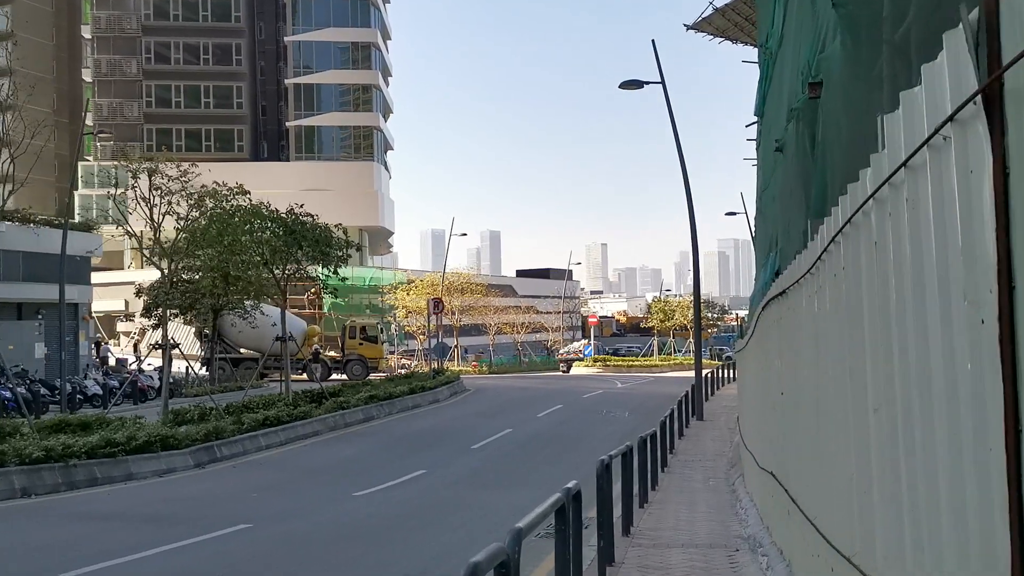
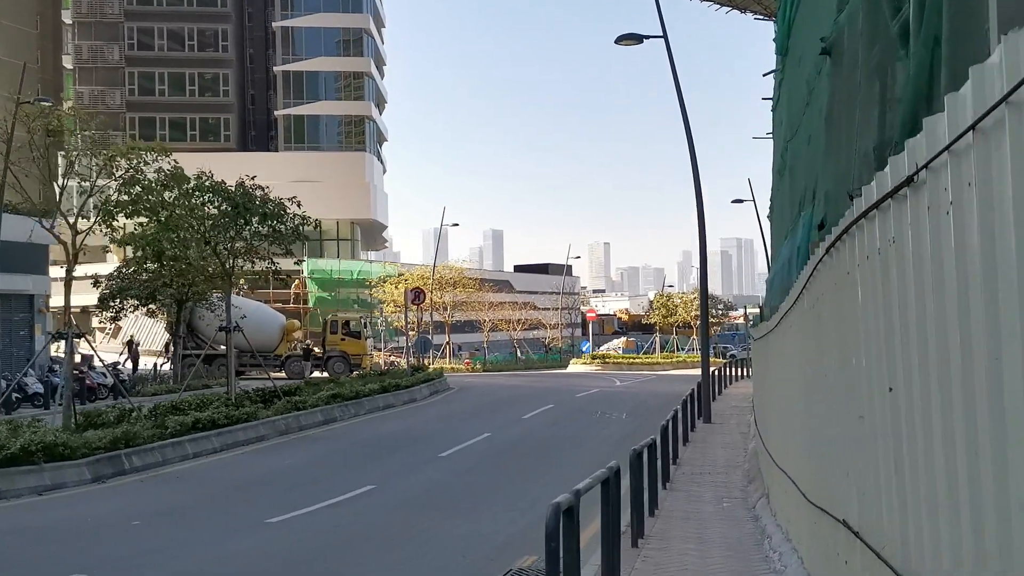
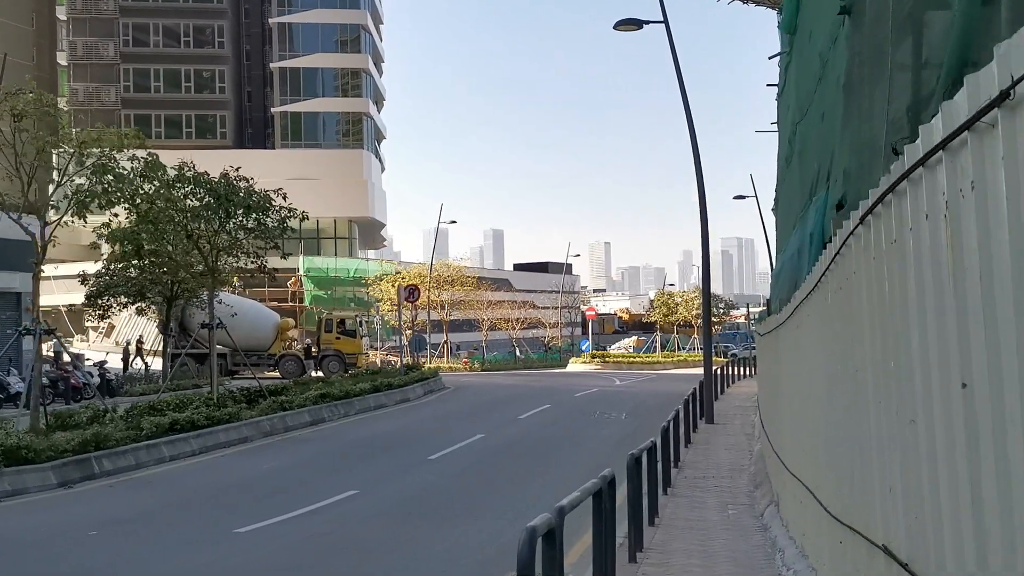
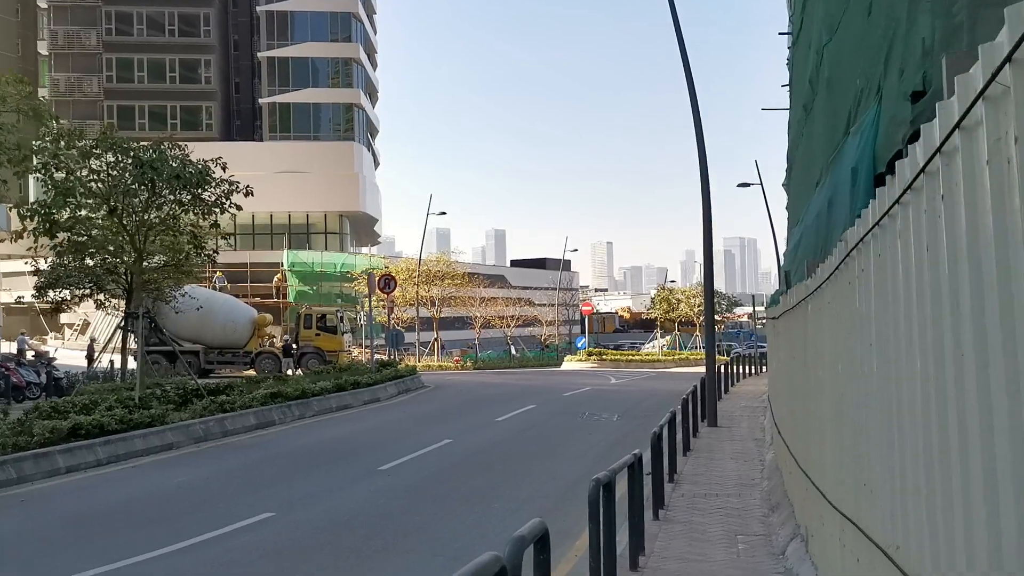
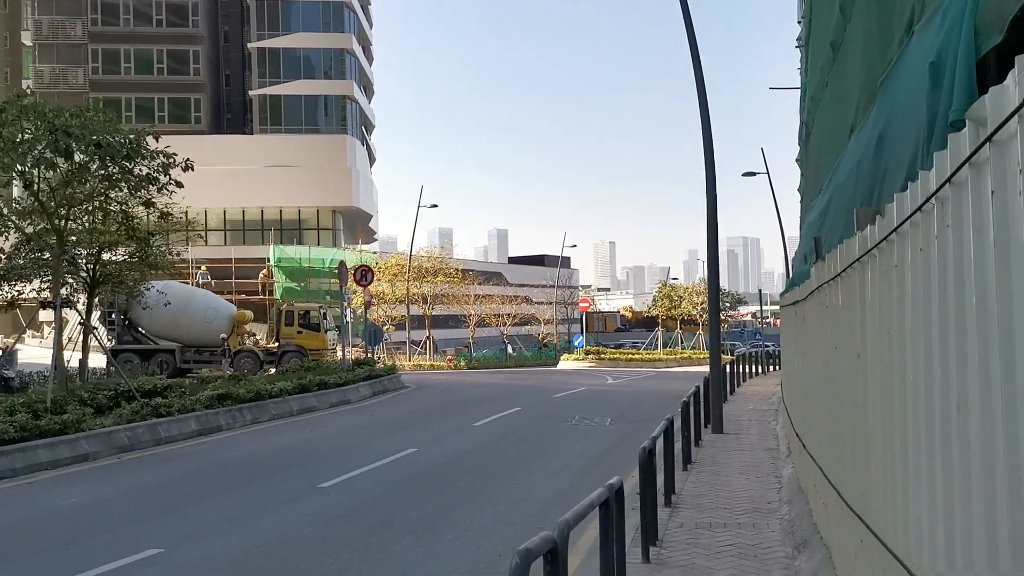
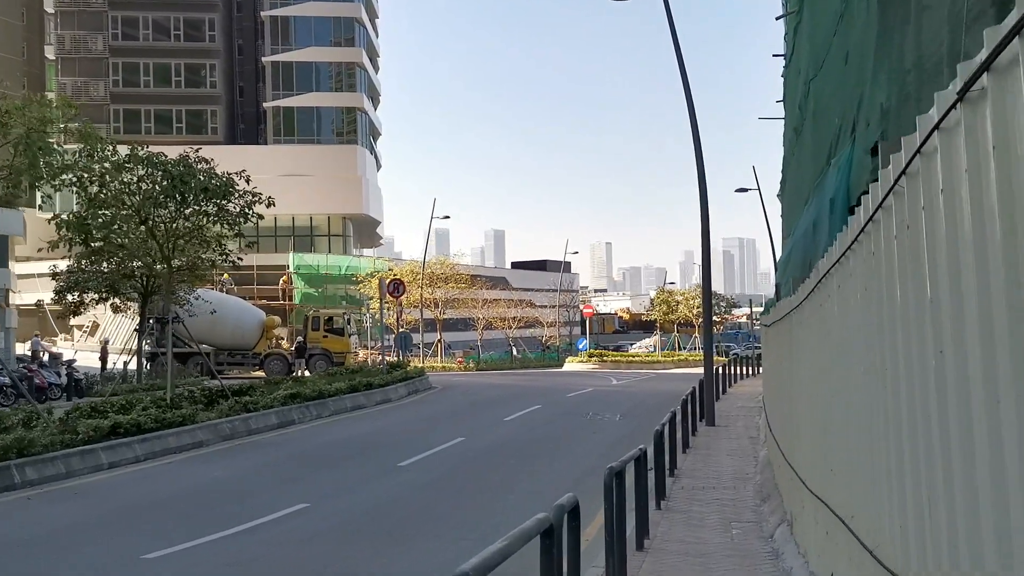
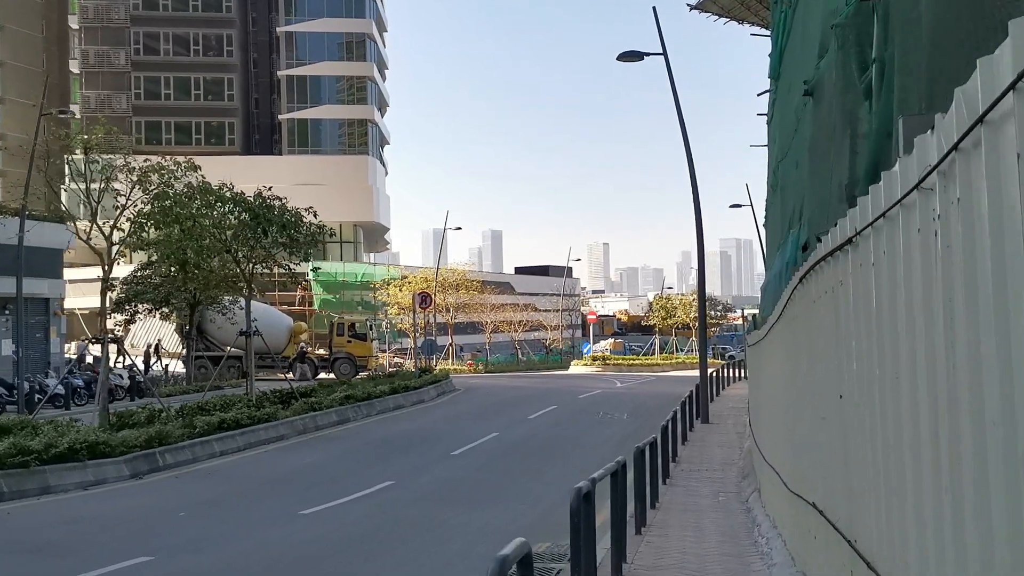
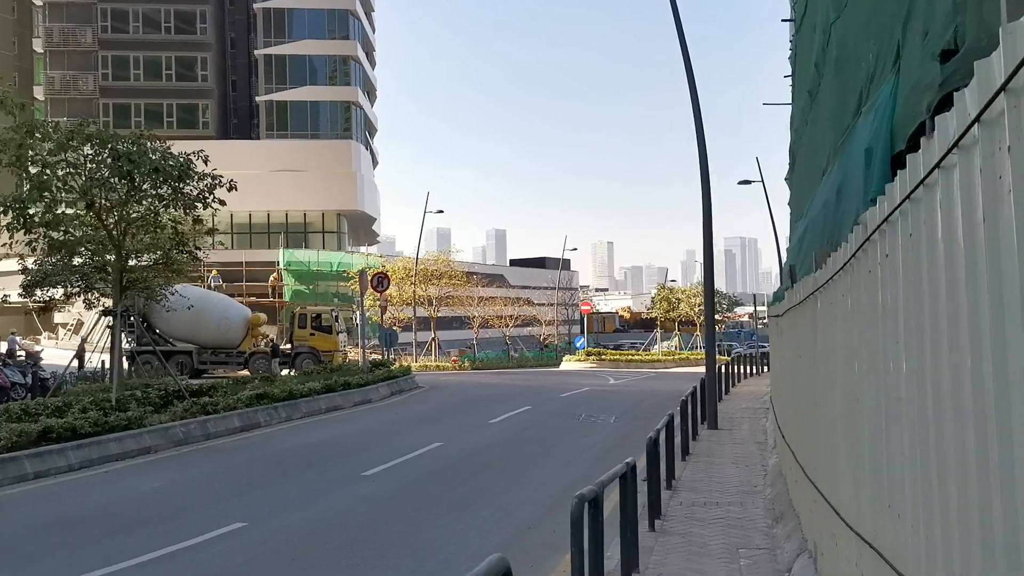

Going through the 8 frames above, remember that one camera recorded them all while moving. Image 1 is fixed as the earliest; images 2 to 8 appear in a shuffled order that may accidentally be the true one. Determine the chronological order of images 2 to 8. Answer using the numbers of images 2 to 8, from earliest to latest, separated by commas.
7, 2, 3, 6, 4, 8, 5
